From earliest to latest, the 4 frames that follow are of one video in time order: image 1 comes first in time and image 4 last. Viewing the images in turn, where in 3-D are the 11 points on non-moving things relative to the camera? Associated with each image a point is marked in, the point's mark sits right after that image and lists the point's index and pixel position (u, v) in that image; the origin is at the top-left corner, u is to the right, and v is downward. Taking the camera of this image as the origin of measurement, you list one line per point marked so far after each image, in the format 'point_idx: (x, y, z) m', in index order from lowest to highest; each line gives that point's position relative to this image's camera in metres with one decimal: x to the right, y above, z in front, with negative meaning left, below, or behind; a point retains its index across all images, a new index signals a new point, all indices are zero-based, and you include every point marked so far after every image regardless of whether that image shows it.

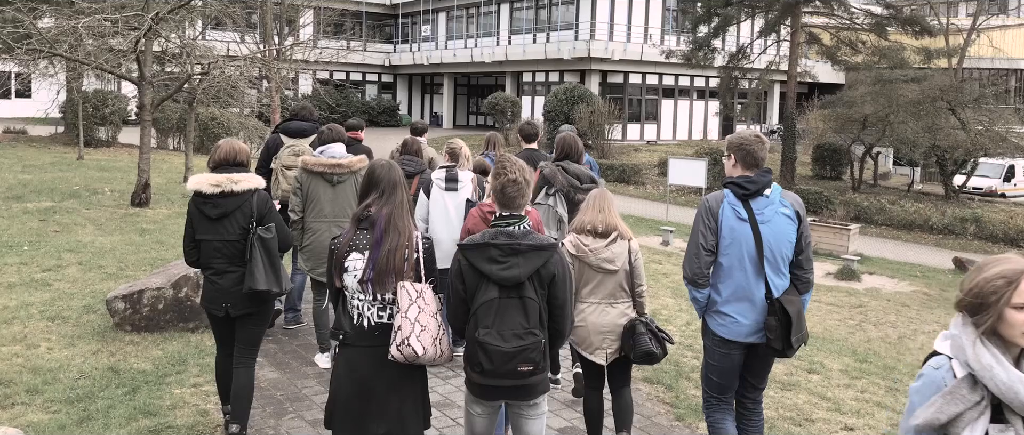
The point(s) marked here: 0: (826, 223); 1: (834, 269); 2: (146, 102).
0: (+6.5, -0.1, +15.6) m
1: (+5.0, -0.8, +11.8) m
2: (-6.0, +1.8, +12.3) m
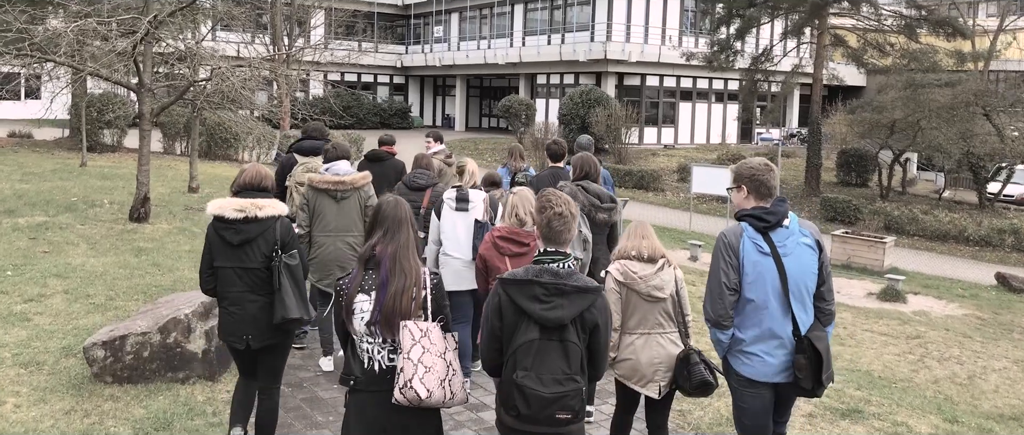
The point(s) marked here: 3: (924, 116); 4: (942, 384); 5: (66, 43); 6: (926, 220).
0: (+6.8, -0.4, +14.8) m
1: (+5.3, -1.0, +11.1) m
2: (-5.7, +1.6, +11.7) m
3: (+10.9, +2.7, +20.0) m
4: (+3.7, -1.4, +6.4) m
5: (-6.5, +2.5, +11.0) m
6: (+10.1, -0.1, +18.3) m
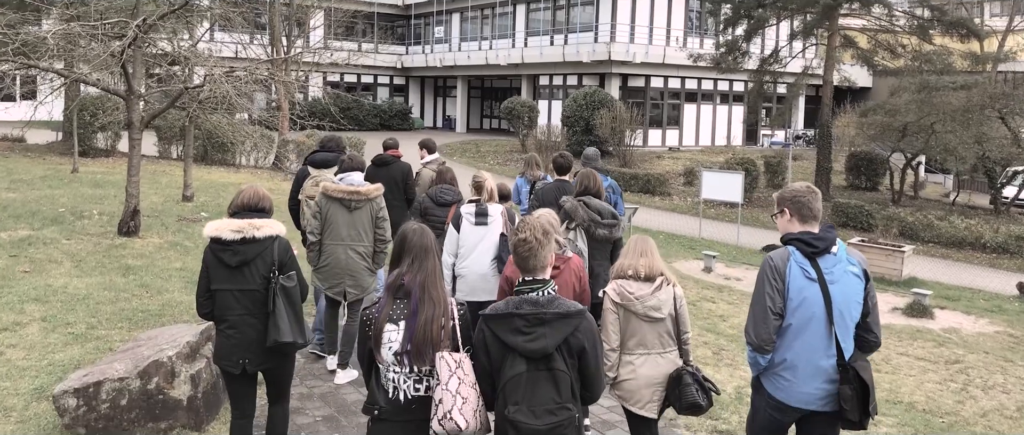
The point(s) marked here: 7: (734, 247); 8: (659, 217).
0: (+6.9, -0.5, +14.4) m
1: (+5.5, -1.2, +10.6) m
2: (-5.6, +1.5, +11.2) m
3: (+11.0, +2.5, +19.5) m
4: (+3.8, -1.6, +5.9) m
5: (-6.4, +2.4, +10.5) m
6: (+10.2, -0.2, +17.9) m
7: (+4.5, -0.6, +15.4) m
8: (+3.7, 0.0, +19.0) m
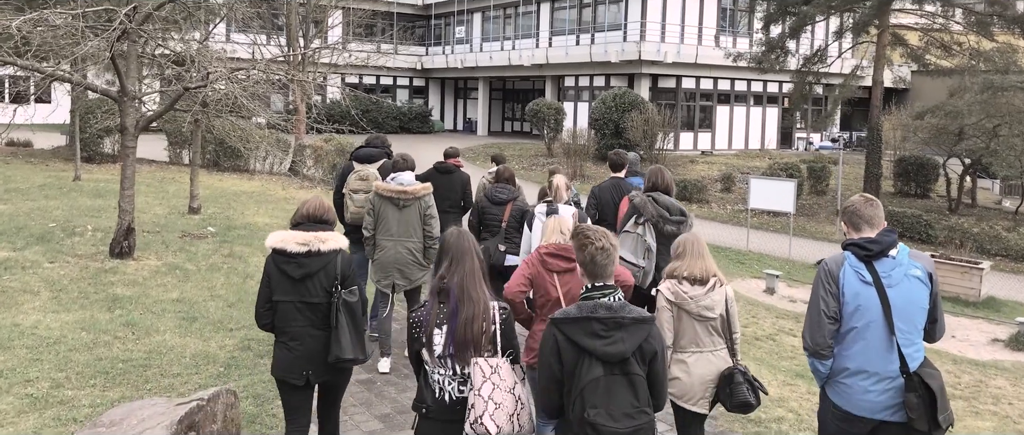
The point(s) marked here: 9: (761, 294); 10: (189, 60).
0: (+7.5, -0.7, +13.0) m
1: (+6.0, -1.4, +9.2) m
2: (-5.0, +1.3, +10.1) m
3: (+11.8, +2.3, +18.1) m
4: (+4.2, -1.8, +4.6) m
5: (-5.9, +2.2, +9.4) m
6: (+10.9, -0.5, +16.4) m
7: (+5.2, -0.8, +14.1) m
8: (+4.4, -0.2, +17.7) m
9: (+3.6, -1.1, +10.7) m
10: (-4.6, +2.3, +10.6) m
